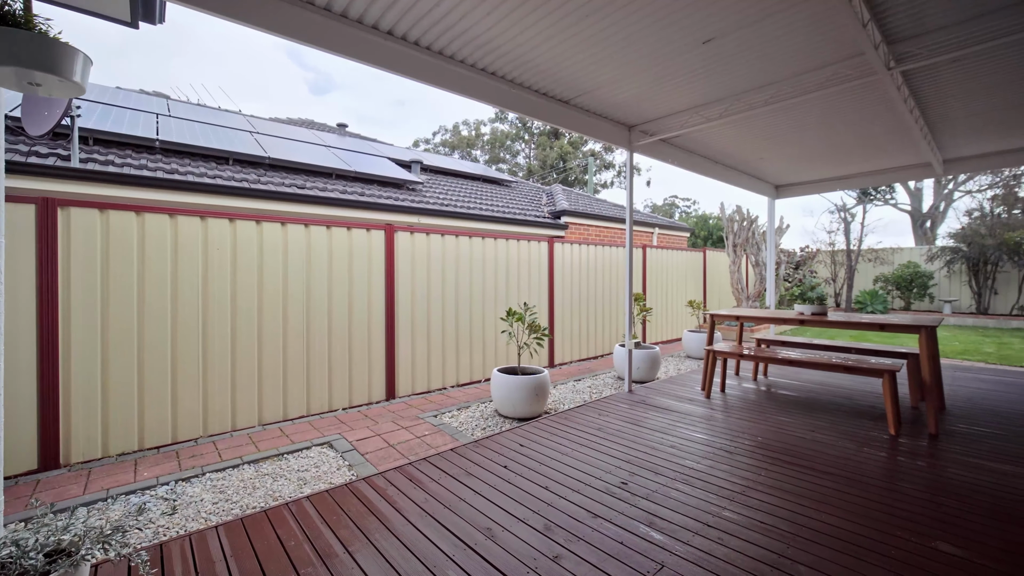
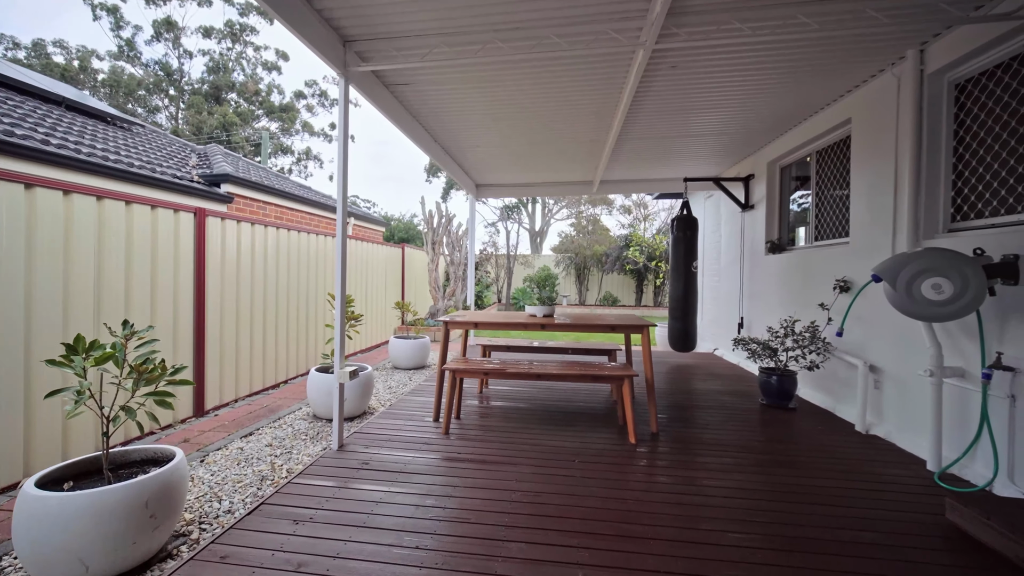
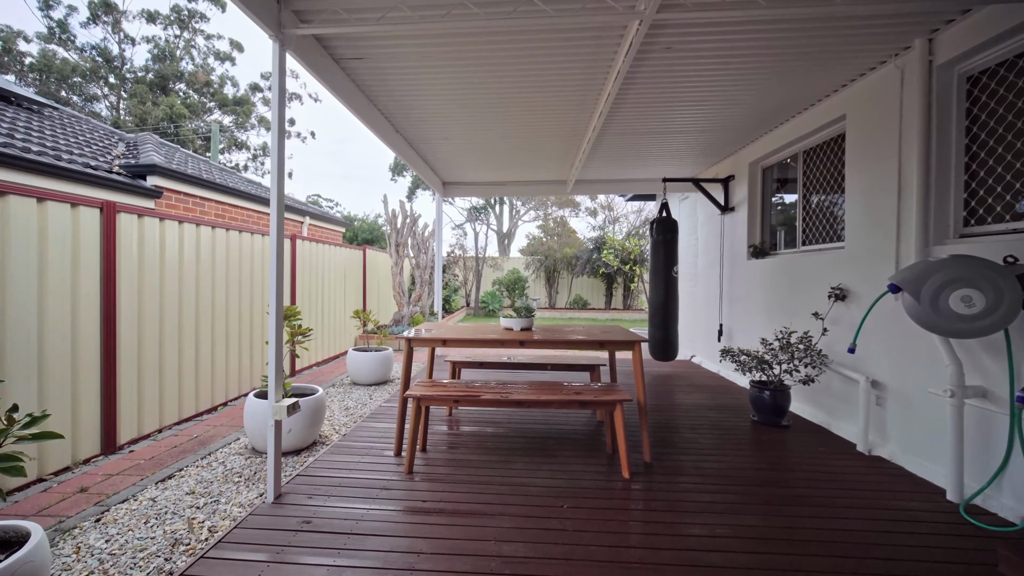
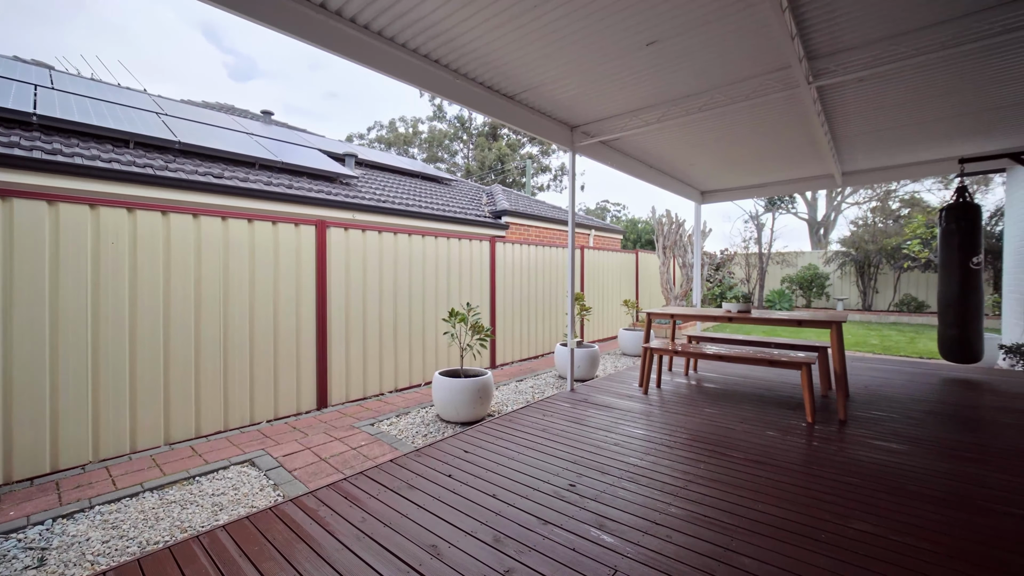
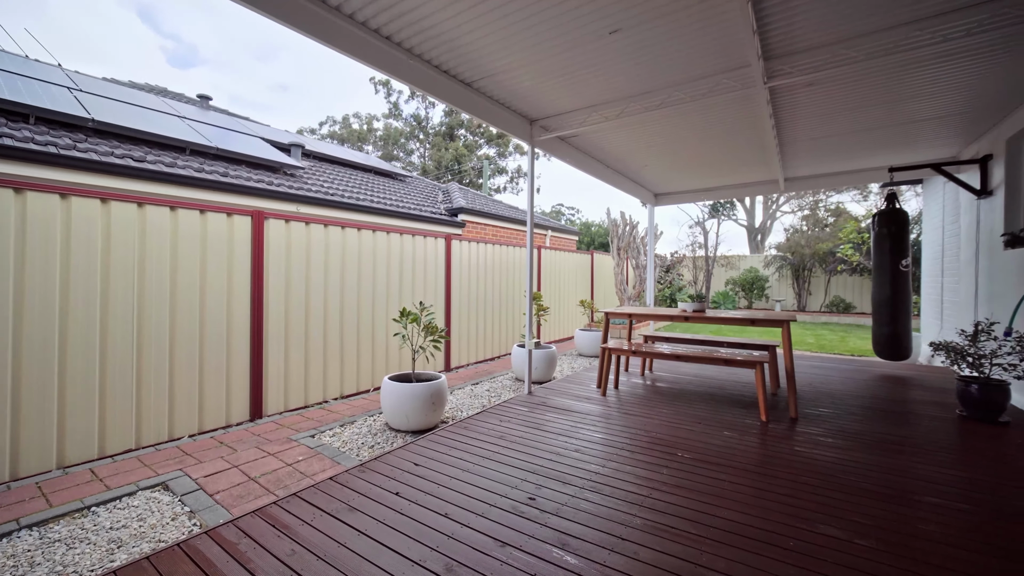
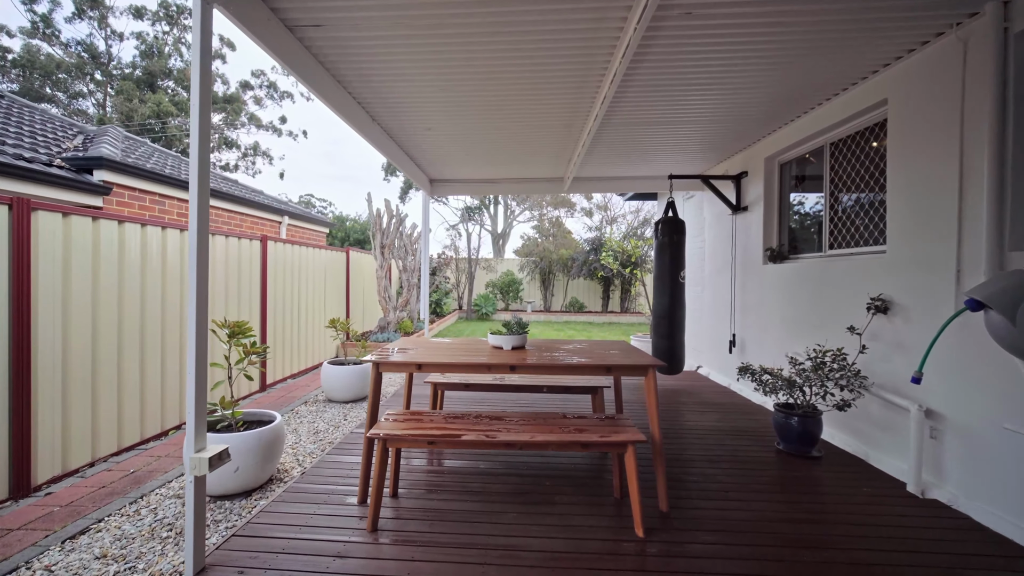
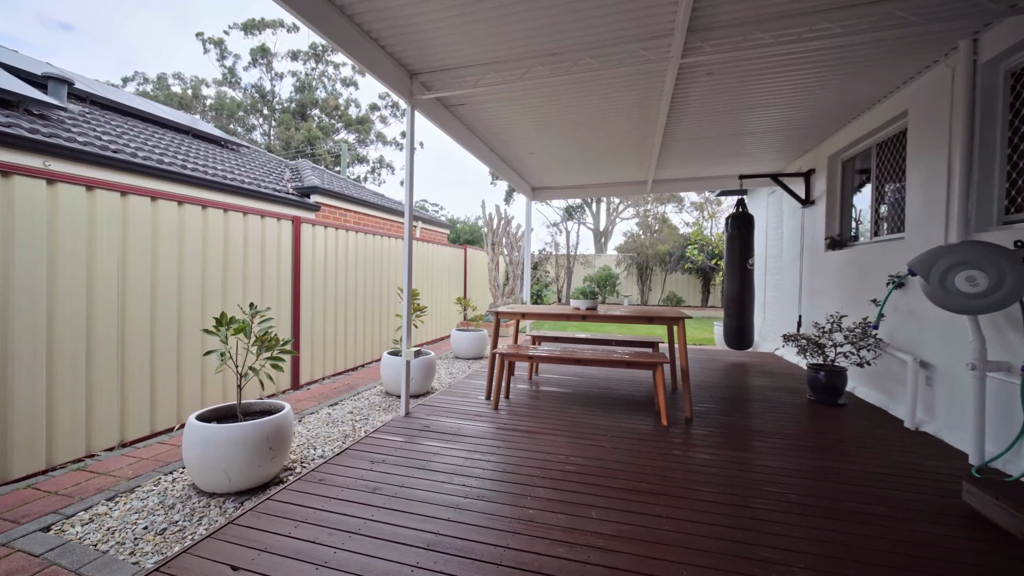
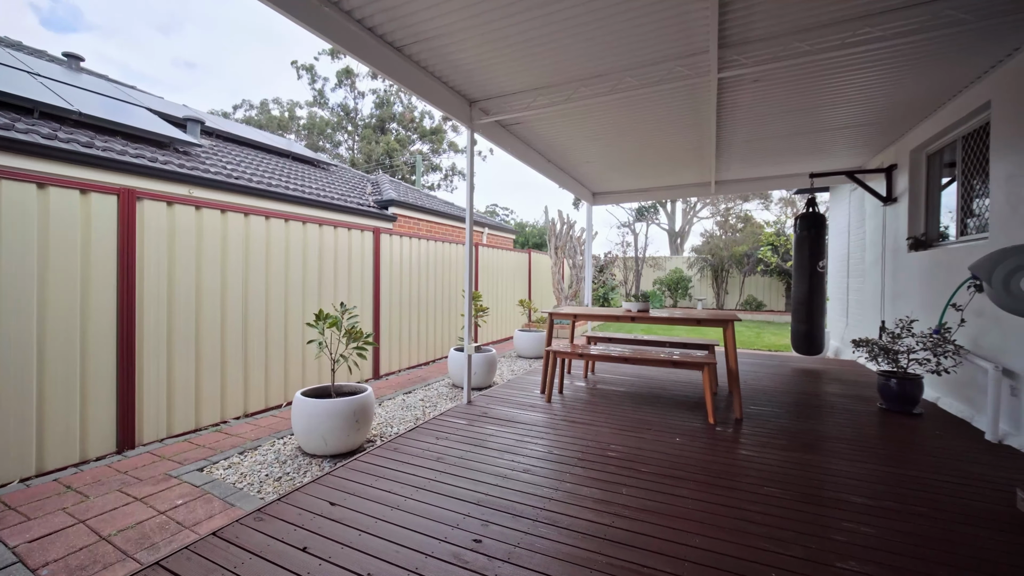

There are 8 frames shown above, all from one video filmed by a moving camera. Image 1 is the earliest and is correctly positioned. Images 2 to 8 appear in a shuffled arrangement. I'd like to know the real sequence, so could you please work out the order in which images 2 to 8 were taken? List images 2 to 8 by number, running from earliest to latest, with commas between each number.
4, 5, 8, 7, 2, 3, 6
